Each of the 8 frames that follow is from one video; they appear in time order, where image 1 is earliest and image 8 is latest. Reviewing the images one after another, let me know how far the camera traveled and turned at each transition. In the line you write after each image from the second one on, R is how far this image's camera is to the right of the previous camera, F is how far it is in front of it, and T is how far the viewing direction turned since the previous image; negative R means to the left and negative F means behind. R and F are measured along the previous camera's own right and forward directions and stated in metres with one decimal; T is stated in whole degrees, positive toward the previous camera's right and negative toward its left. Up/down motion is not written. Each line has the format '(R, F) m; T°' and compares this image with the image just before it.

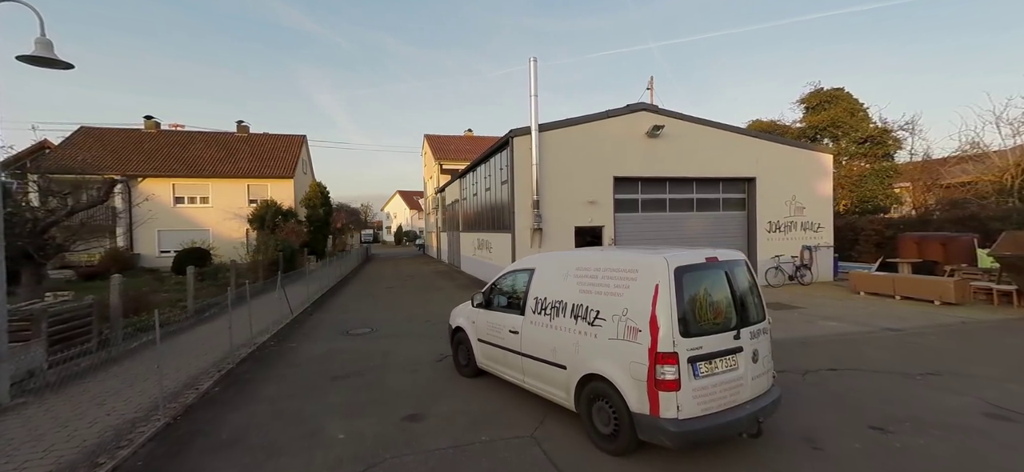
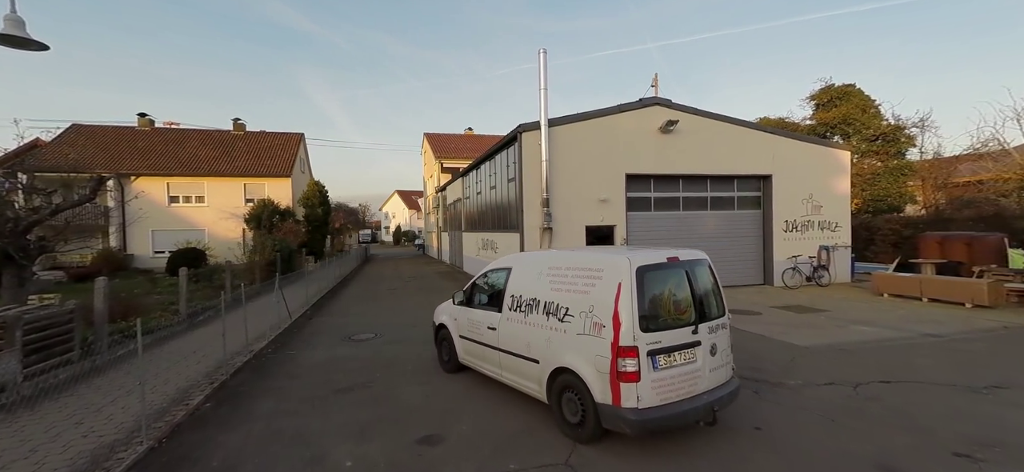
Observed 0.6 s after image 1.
(-0.3, +0.5) m; 0°
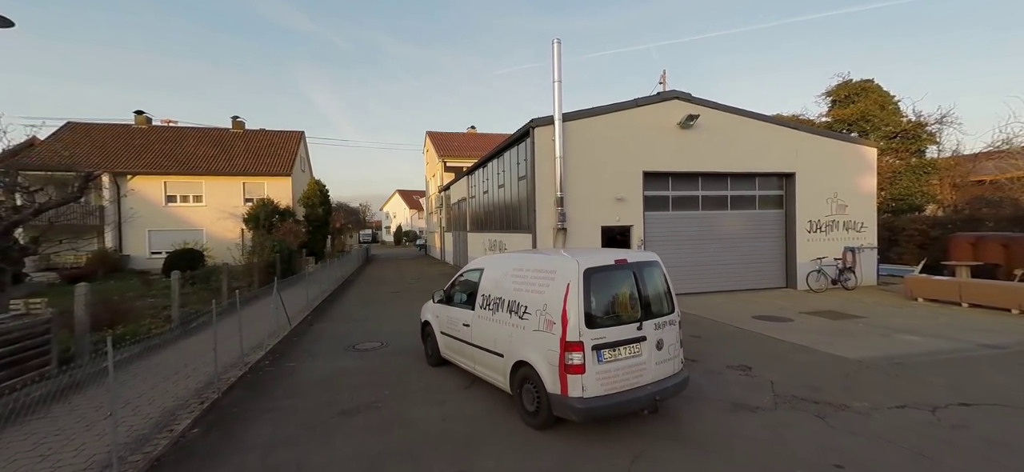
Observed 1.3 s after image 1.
(-0.3, +0.6) m; 0°
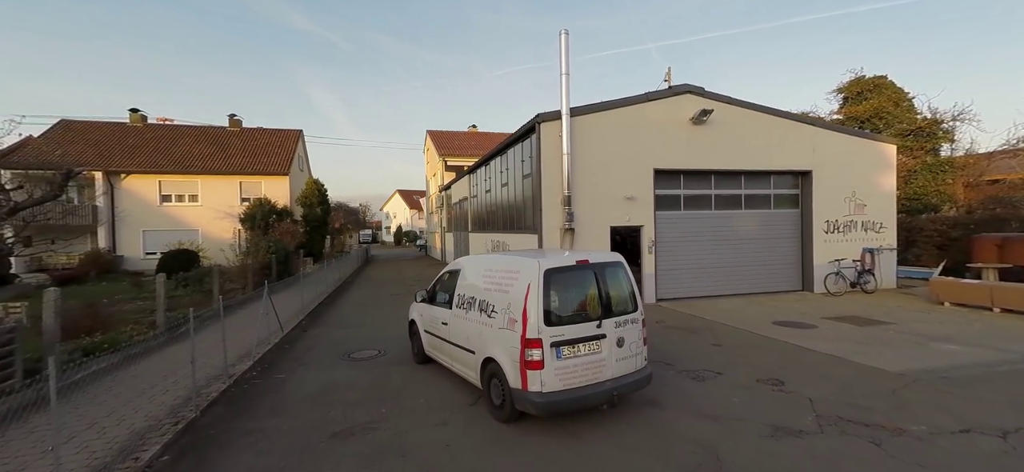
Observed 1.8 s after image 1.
(-0.1, +0.5) m; 0°
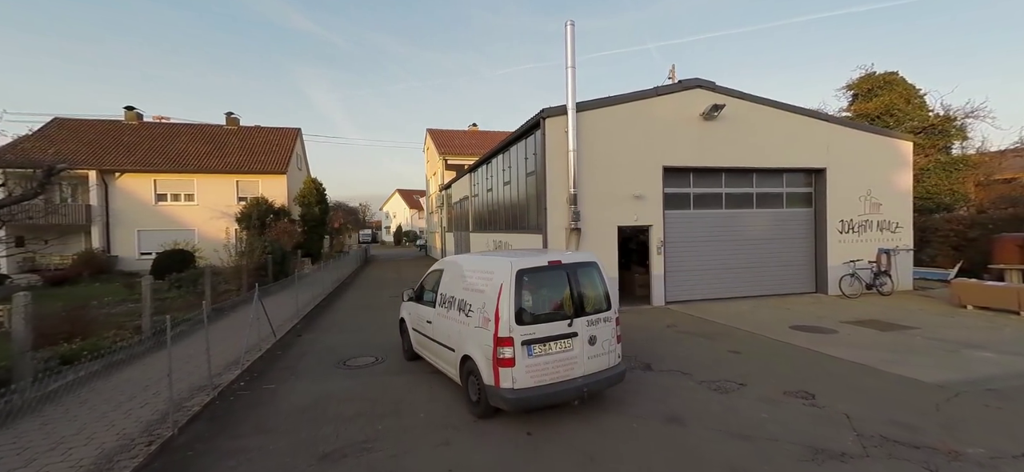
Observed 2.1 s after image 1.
(-0.1, +0.4) m; 0°
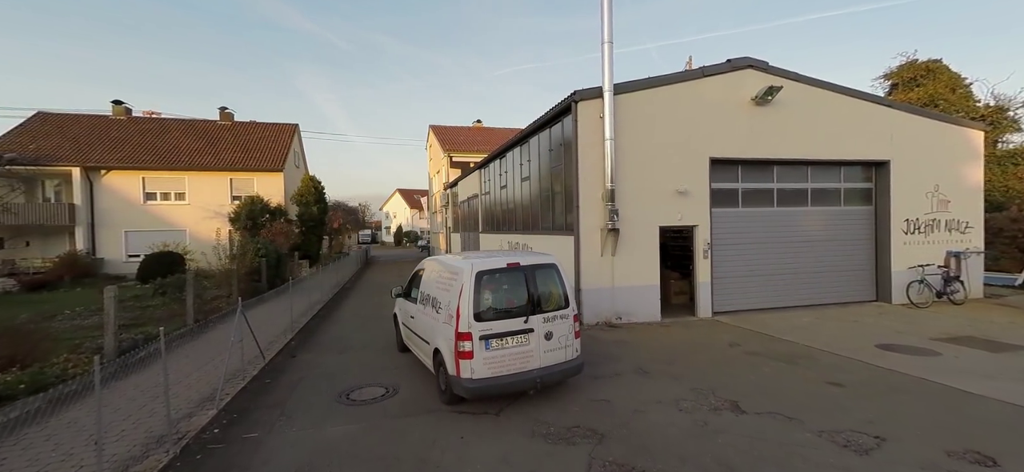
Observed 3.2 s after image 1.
(-0.6, +1.3) m; 0°
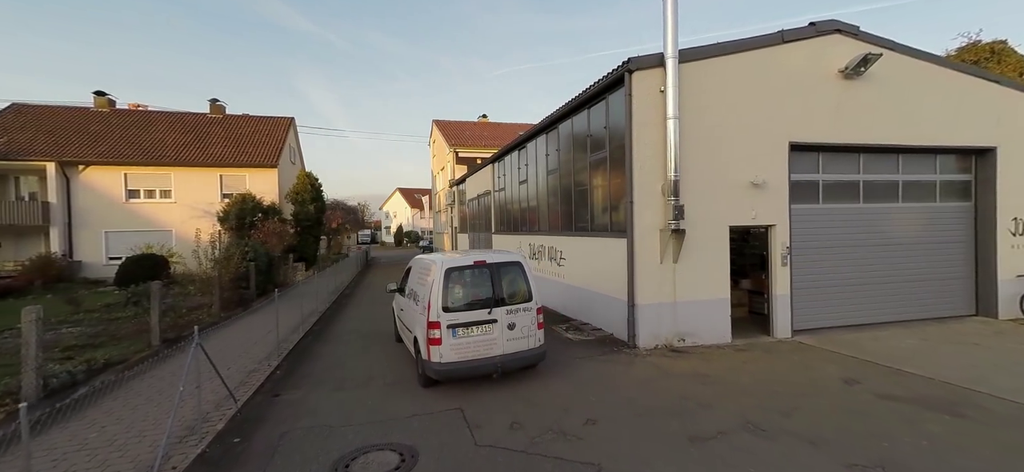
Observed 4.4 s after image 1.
(-0.6, +1.6) m; 0°
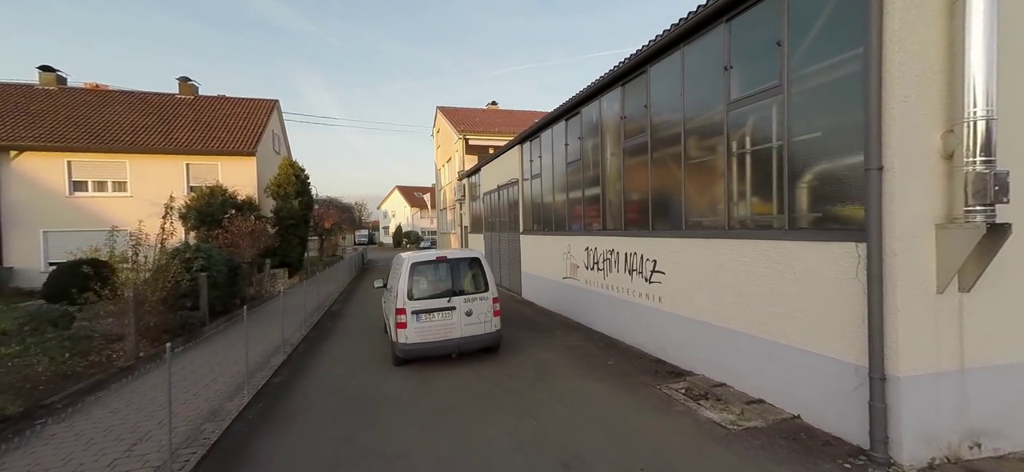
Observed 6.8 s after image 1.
(-1.0, +3.5) m; 0°
